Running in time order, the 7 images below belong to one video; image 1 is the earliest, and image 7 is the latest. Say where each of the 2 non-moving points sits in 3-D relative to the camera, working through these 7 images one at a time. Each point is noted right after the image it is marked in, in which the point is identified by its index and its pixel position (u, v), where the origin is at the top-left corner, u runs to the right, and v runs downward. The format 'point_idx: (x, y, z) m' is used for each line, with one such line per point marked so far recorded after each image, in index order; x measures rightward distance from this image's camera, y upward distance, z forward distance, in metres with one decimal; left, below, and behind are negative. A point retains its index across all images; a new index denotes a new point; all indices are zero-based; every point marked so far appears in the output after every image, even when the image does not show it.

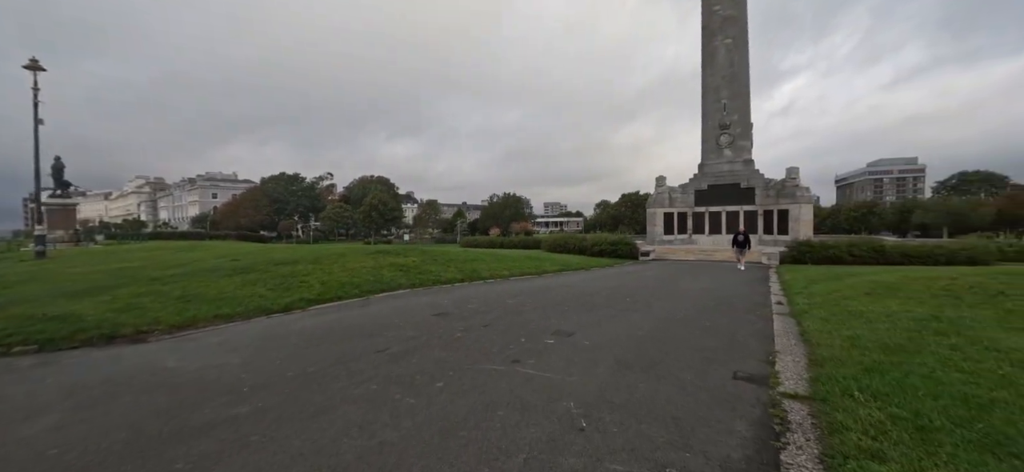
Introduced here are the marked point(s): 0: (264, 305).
0: (-8.8, -2.5, +13.1) m
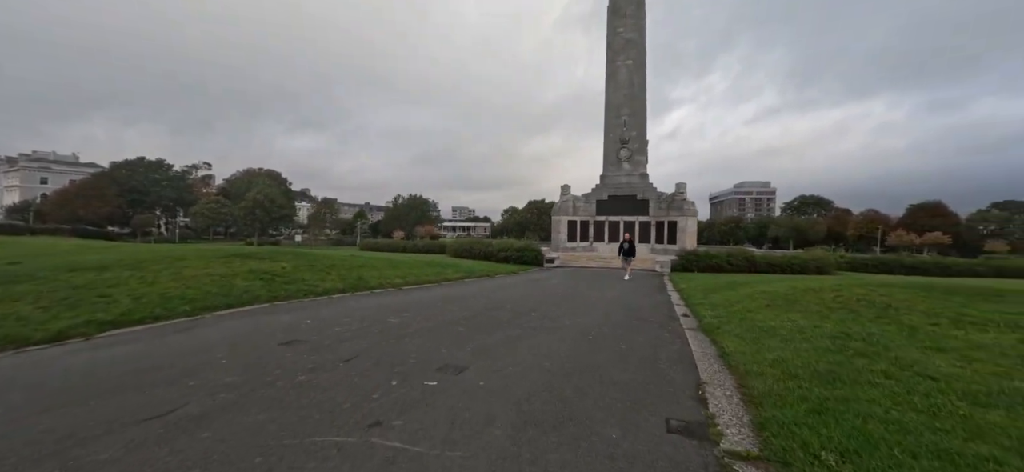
0: (-11.8, -2.3, +8.8) m
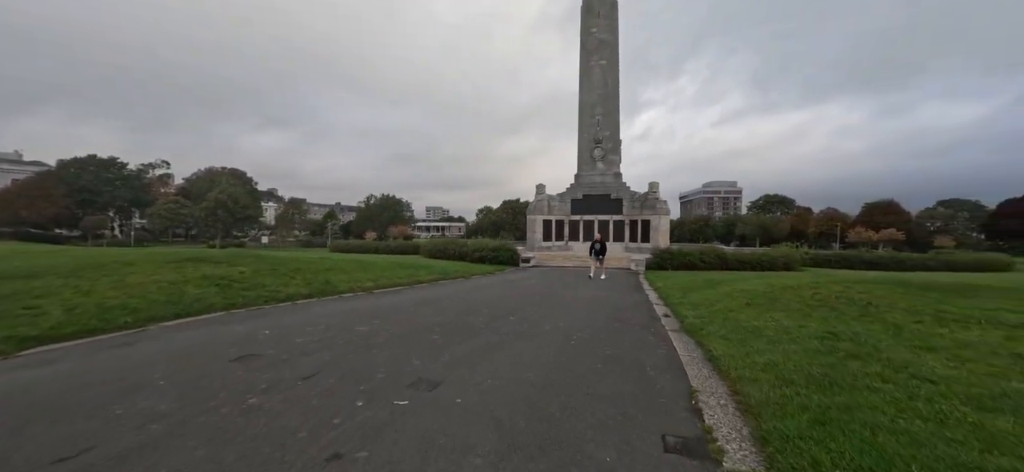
0: (-12.3, -2.4, +7.5) m
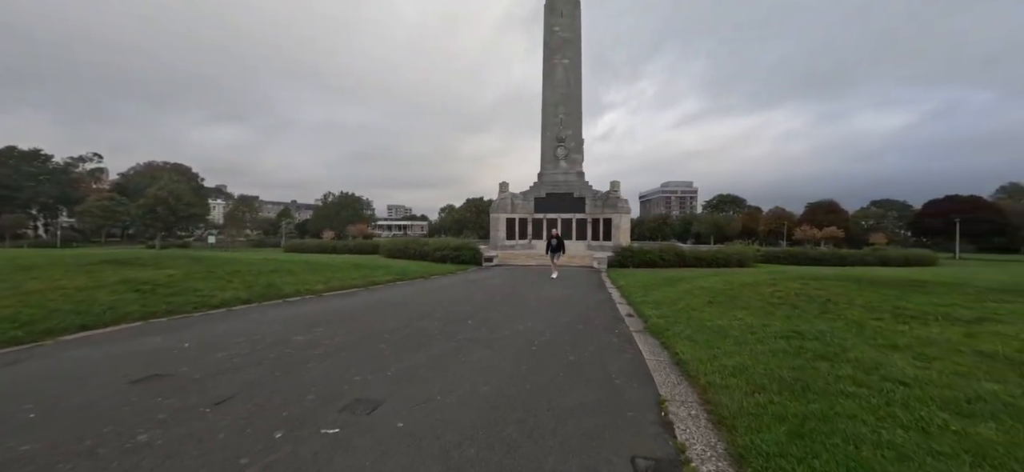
0: (-13.1, -2.4, +5.8) m
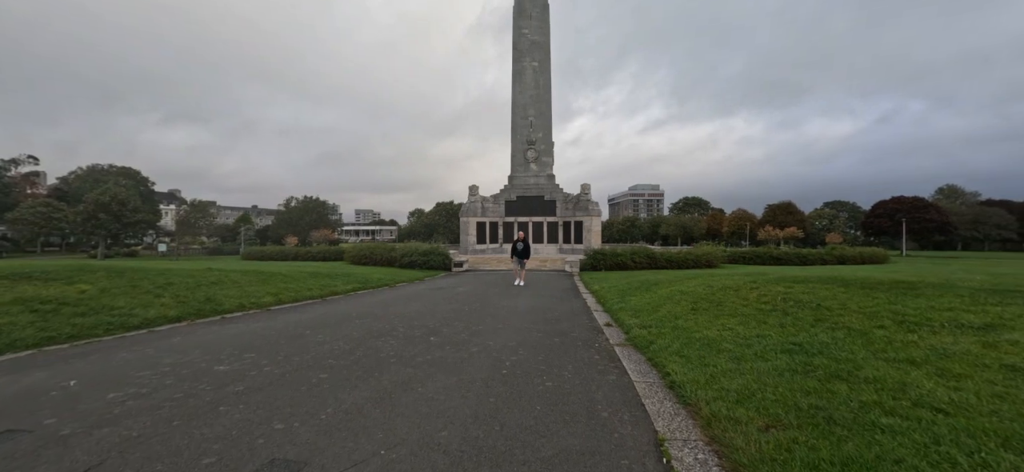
0: (-13.4, -2.6, +3.9) m
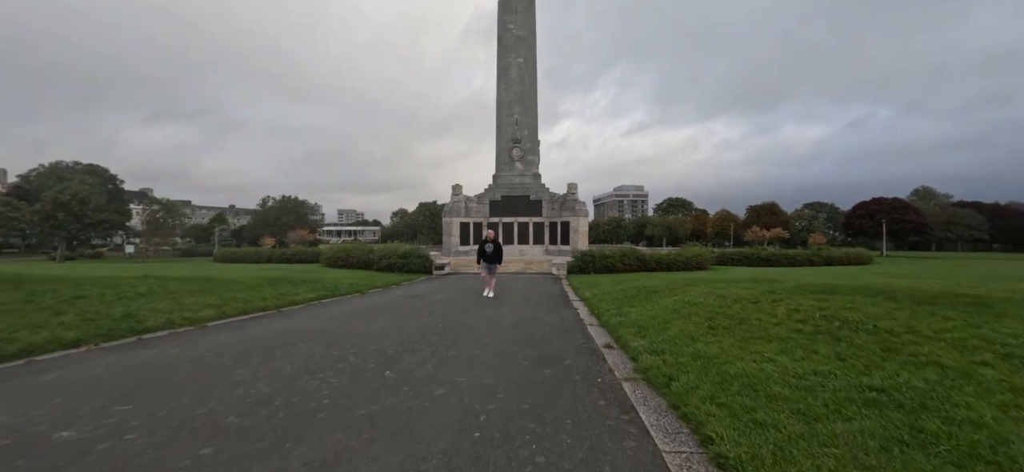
0: (-13.6, -2.7, +2.0) m
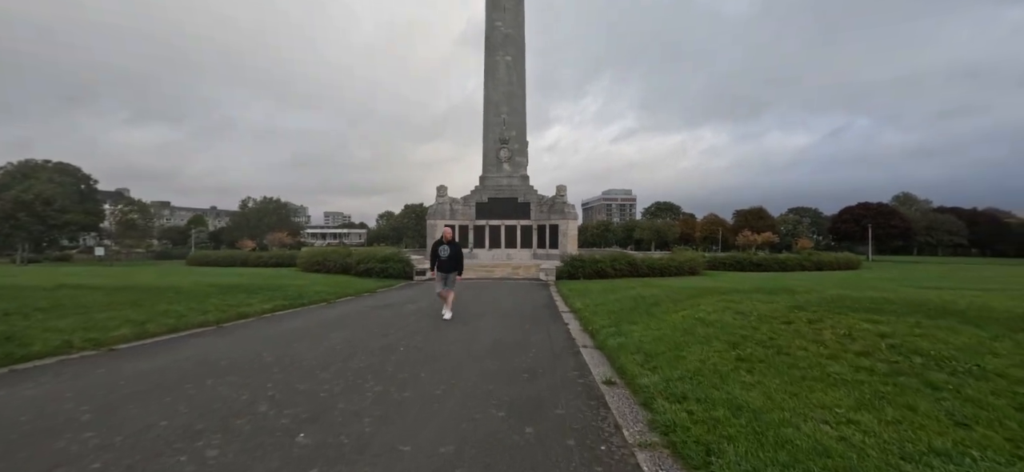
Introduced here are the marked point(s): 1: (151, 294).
0: (-13.8, -2.7, +0.1) m
1: (-11.3, -1.9, +11.5) m
